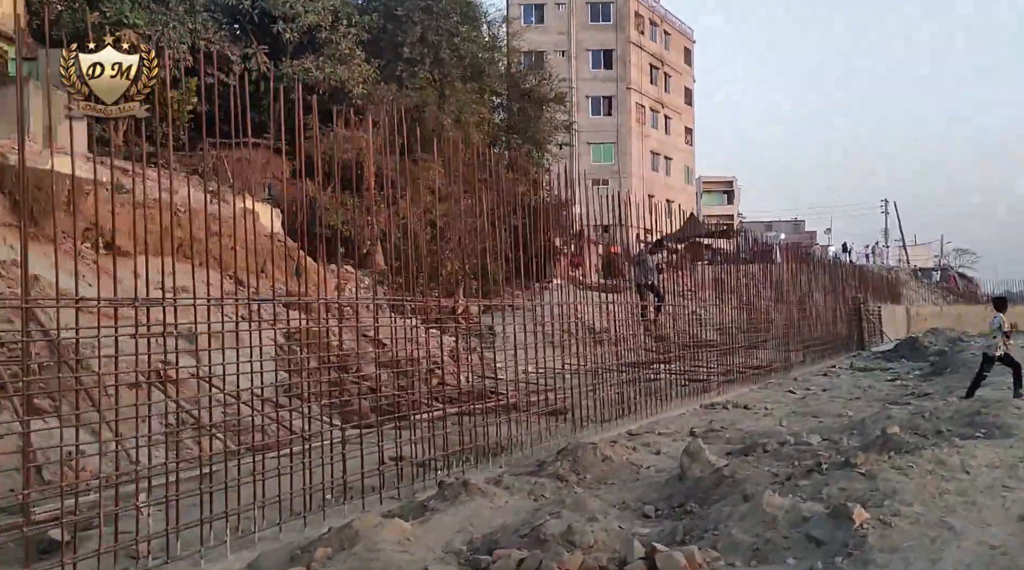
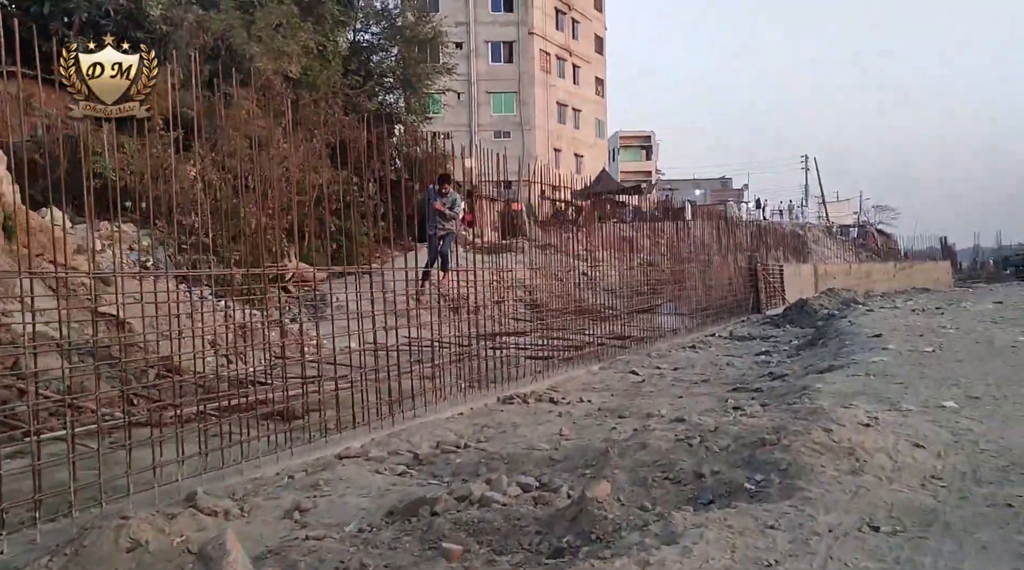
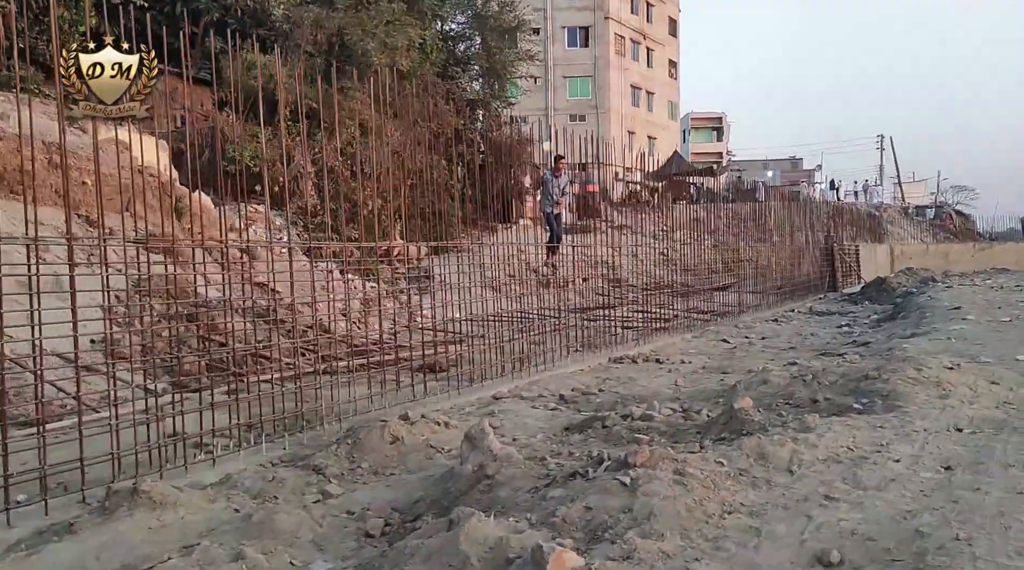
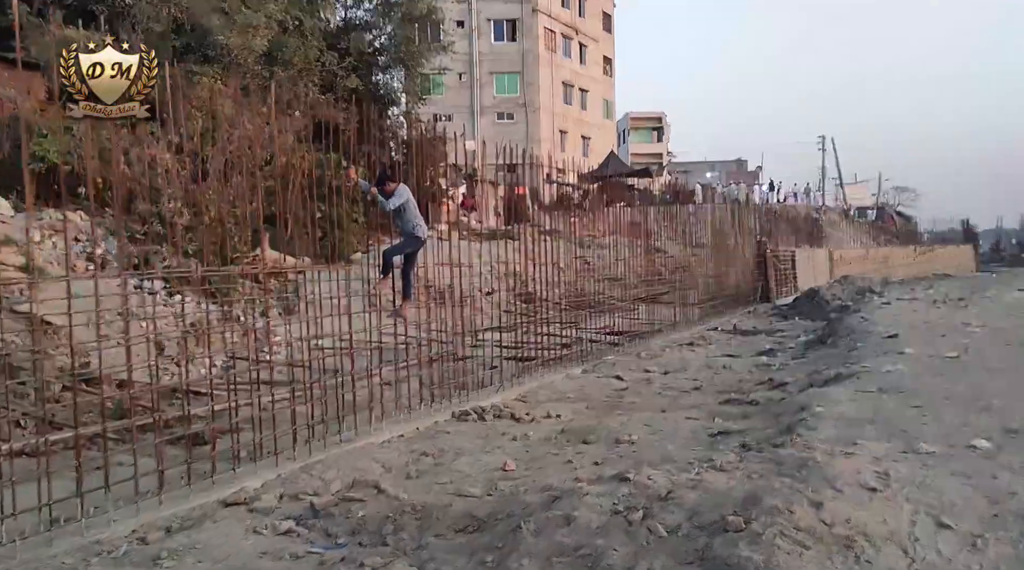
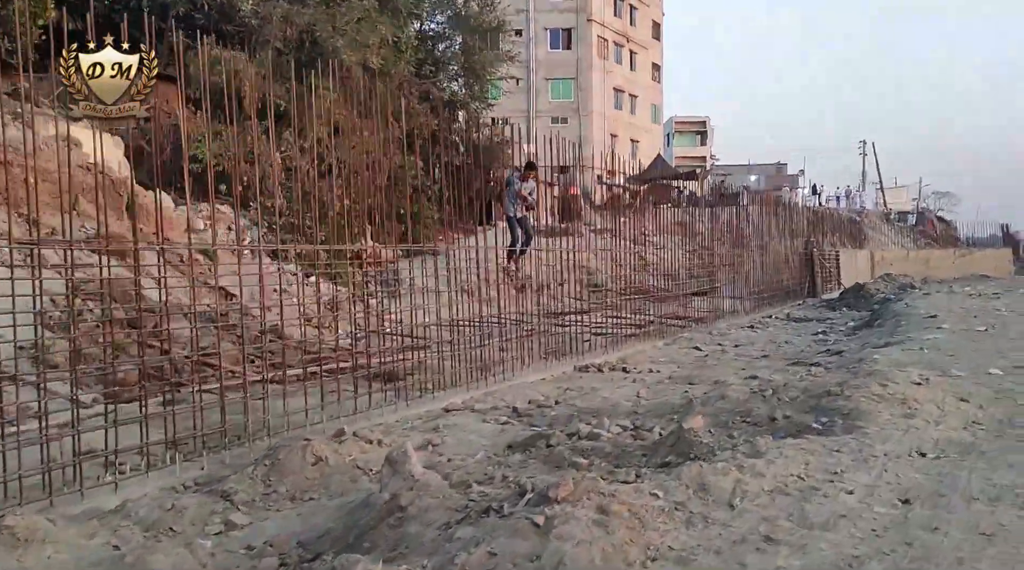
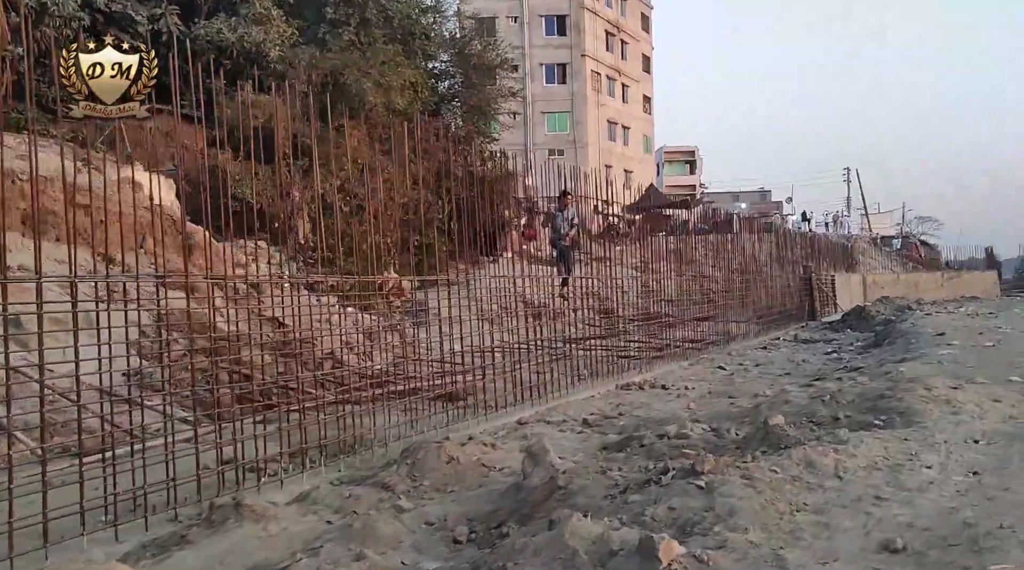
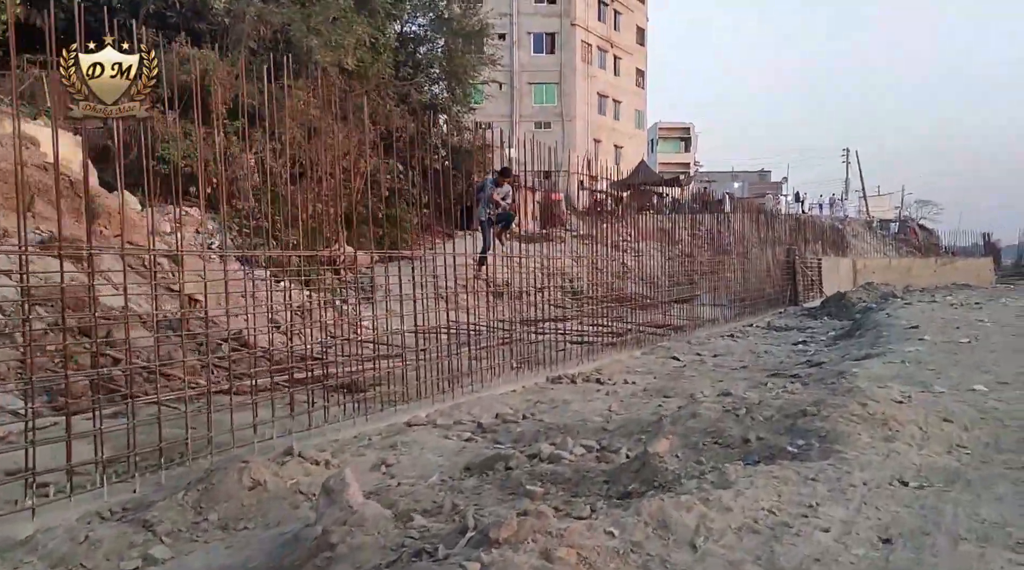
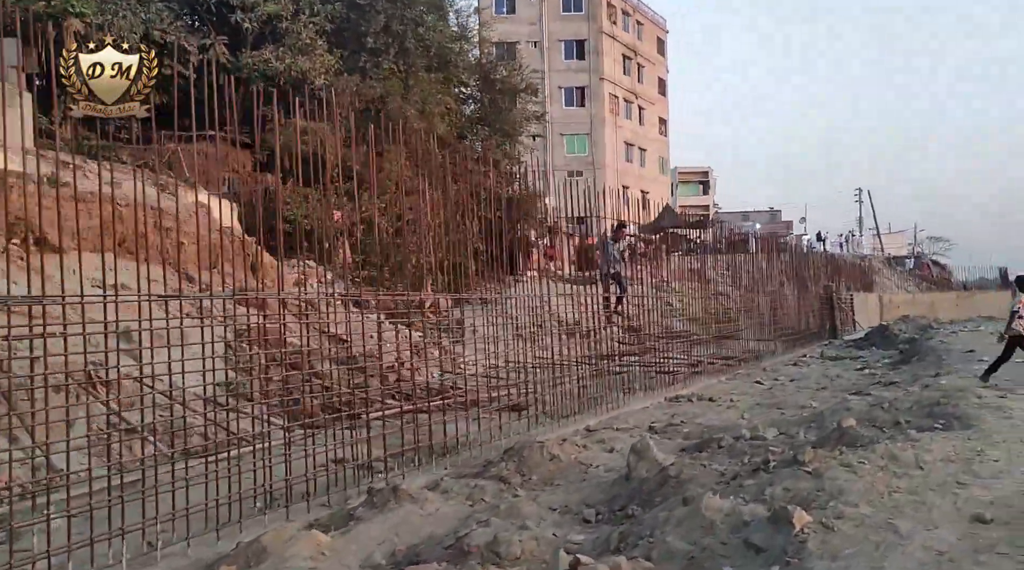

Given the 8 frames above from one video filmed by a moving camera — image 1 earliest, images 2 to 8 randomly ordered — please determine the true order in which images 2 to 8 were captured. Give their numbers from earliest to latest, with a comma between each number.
8, 6, 3, 5, 7, 2, 4
